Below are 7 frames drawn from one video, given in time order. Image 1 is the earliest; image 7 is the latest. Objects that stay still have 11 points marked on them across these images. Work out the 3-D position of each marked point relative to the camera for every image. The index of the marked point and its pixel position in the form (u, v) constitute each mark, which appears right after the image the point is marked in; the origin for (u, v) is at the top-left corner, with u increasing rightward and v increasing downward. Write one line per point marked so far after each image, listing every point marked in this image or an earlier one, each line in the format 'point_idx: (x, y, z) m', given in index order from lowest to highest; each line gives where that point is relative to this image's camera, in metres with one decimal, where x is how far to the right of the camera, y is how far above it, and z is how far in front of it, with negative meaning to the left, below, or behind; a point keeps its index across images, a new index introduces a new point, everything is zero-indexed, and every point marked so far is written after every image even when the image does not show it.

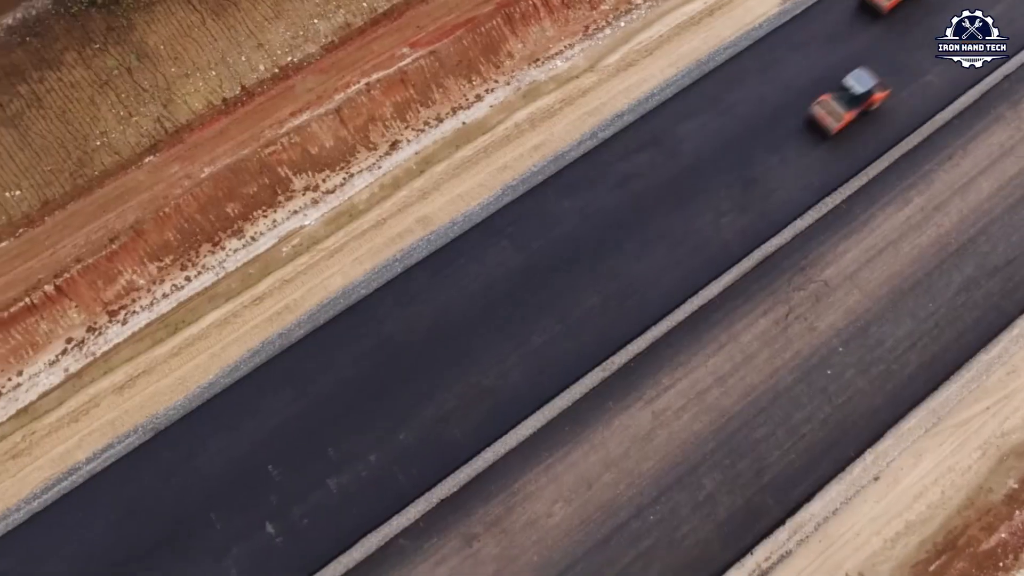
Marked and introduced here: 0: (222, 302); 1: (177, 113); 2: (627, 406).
0: (-5.2, -0.3, +15.9) m
1: (-6.4, +3.4, +17.0) m
2: (+1.9, -1.9, +14.5) m
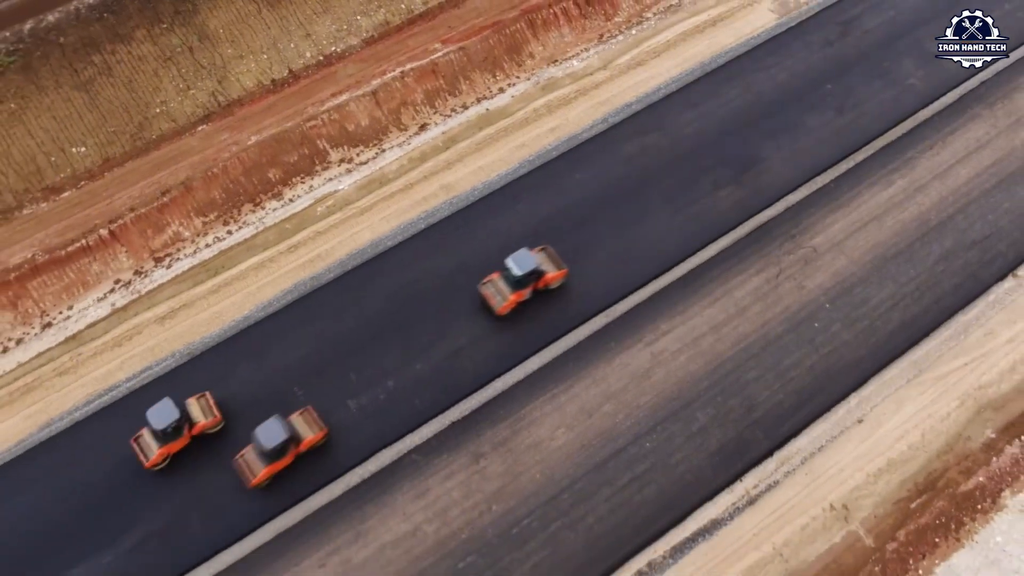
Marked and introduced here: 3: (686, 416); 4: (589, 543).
0: (-4.9, +0.7, +17.4) m
1: (-6.0, +4.2, +18.9) m
2: (+2.0, -1.0, +15.7) m
3: (+2.9, -2.2, +15.0) m
4: (+1.2, -4.0, +14.0) m
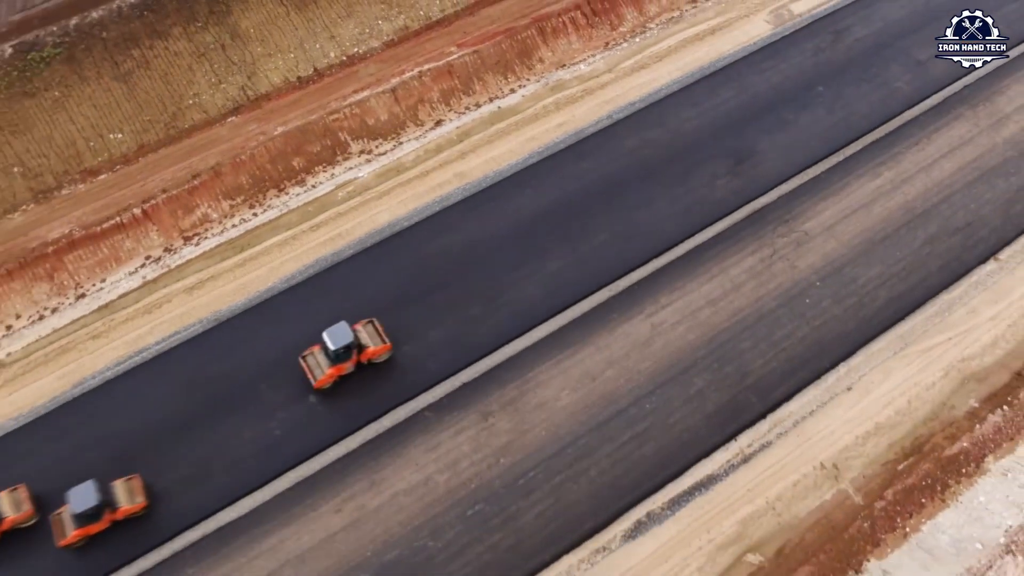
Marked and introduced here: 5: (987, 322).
0: (-4.7, +1.2, +18.4) m
1: (-5.7, +4.6, +20.2) m
2: (+2.2, -0.5, +16.6) m
3: (+3.1, -1.6, +15.9) m
4: (+1.3, -3.4, +14.7) m
5: (+8.9, -0.6, +16.7) m
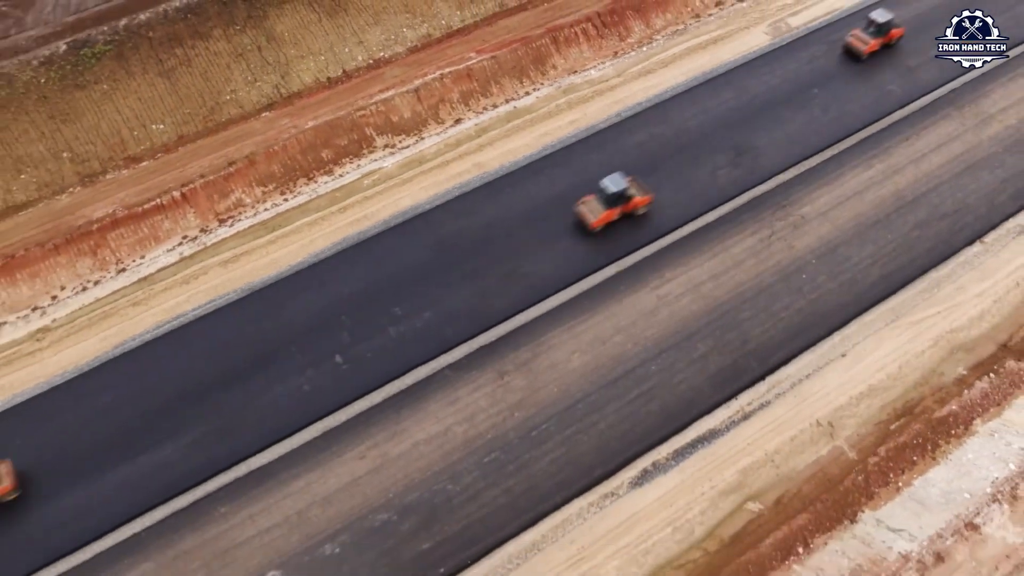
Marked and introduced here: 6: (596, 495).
0: (-4.4, +1.6, +19.7) m
1: (-5.4, +5.0, +21.6) m
2: (+2.5, 0.0, +17.7) m
3: (+3.3, -1.1, +16.9) m
4: (+1.5, -2.8, +15.6) m
5: (+9.2, -0.2, +17.7) m
6: (+1.4, -3.5, +15.1) m
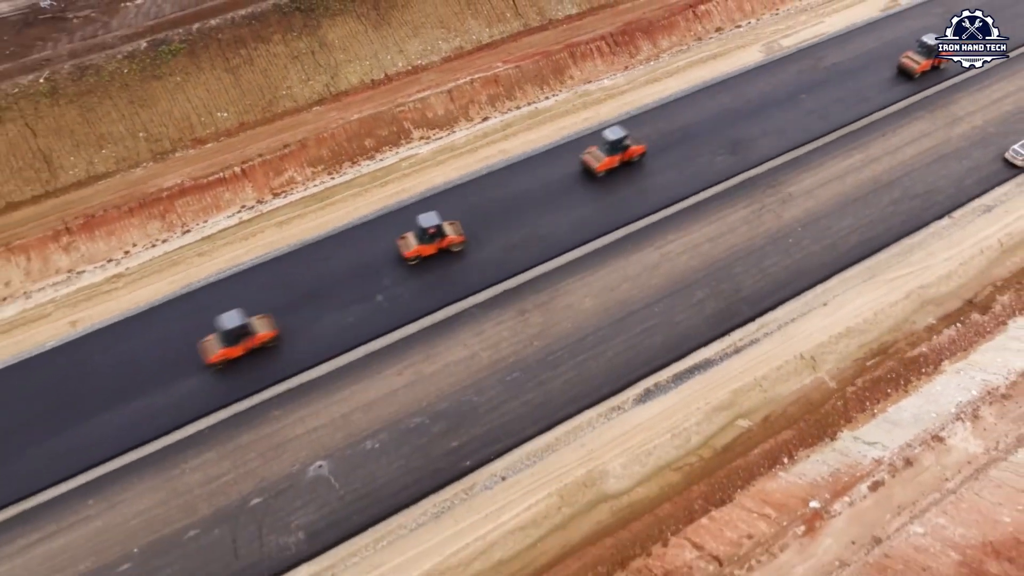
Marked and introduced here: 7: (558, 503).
0: (-3.9, +2.5, +22.3) m
1: (-4.8, +5.6, +24.5) m
2: (+2.9, +0.9, +20.0) m
3: (+3.7, -0.1, +19.1) m
4: (+1.9, -1.6, +17.7) m
5: (+9.6, +0.6, +19.9) m
6: (+1.8, -2.3, +17.1) m
7: (+0.8, -3.8, +15.9) m
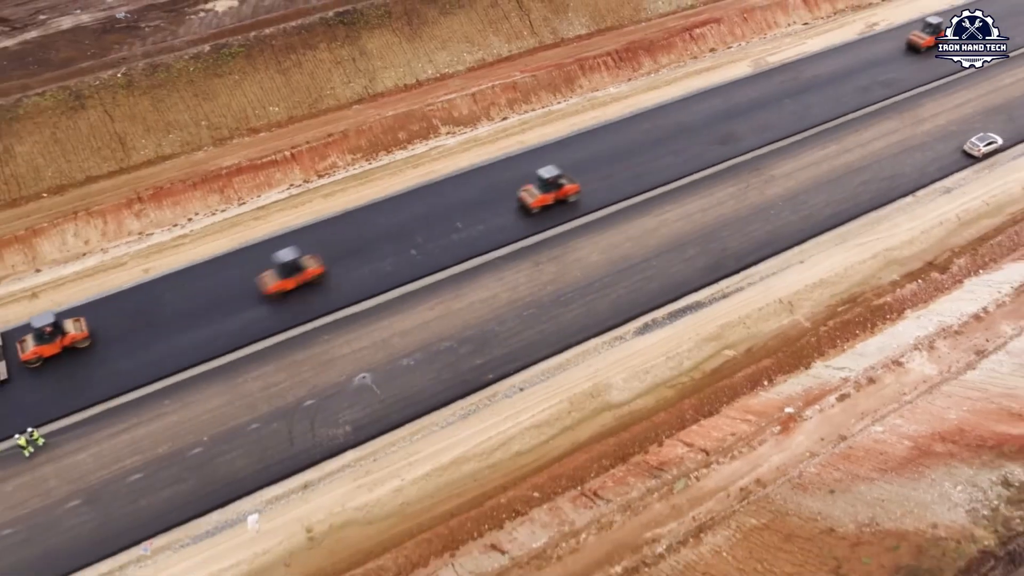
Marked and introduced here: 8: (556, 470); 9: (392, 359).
0: (-3.4, +3.4, +25.3) m
1: (-4.2, +6.3, +27.8) m
2: (+3.3, +1.8, +22.9) m
3: (+4.2, +0.9, +21.9) m
4: (+2.3, -0.4, +20.4) m
5: (+10.1, +1.5, +22.7) m
6: (+2.1, -1.1, +19.7) m
7: (+1.2, -2.5, +18.4) m
8: (+0.9, -3.6, +17.4) m
9: (-2.6, -1.6, +19.2) m
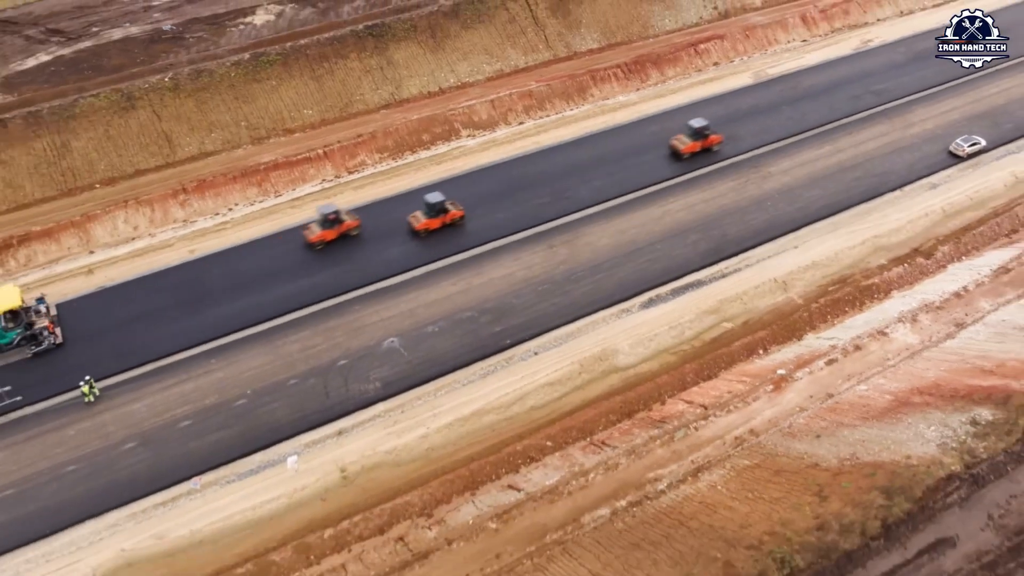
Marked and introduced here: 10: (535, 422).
0: (-3.0, +3.7, +27.3) m
1: (-3.7, +6.6, +30.0) m
2: (+3.8, +2.3, +24.7) m
3: (+4.6, +1.4, +23.7) m
4: (+2.7, +0.1, +22.2) m
5: (+10.5, +1.9, +24.4) m
6: (+2.5, -0.5, +21.5) m
7: (+1.5, -1.9, +20.1) m
8: (+1.2, -2.9, +19.1) m
9: (-2.2, -0.9, +21.0) m
10: (+0.5, -2.9, +19.1) m
